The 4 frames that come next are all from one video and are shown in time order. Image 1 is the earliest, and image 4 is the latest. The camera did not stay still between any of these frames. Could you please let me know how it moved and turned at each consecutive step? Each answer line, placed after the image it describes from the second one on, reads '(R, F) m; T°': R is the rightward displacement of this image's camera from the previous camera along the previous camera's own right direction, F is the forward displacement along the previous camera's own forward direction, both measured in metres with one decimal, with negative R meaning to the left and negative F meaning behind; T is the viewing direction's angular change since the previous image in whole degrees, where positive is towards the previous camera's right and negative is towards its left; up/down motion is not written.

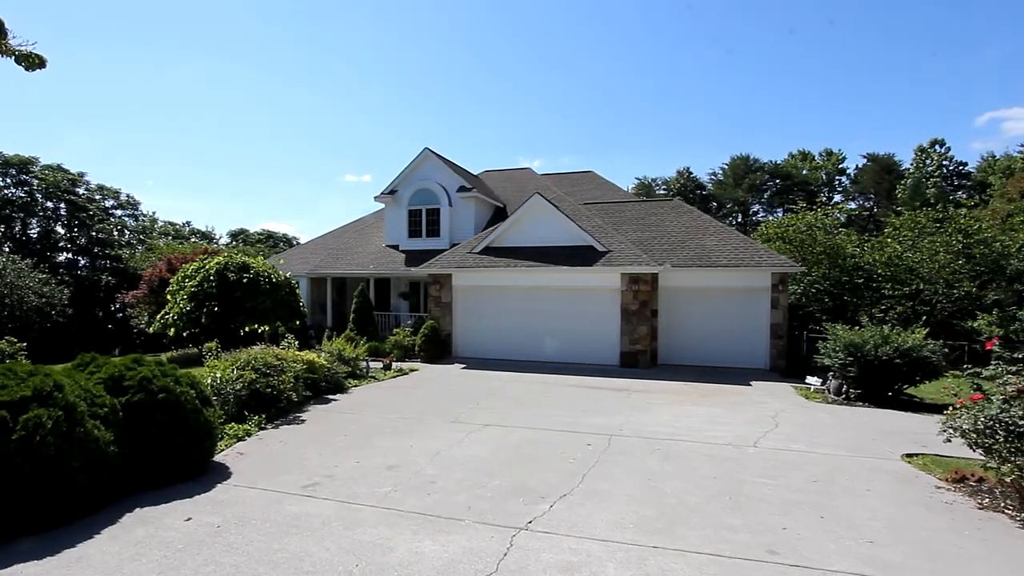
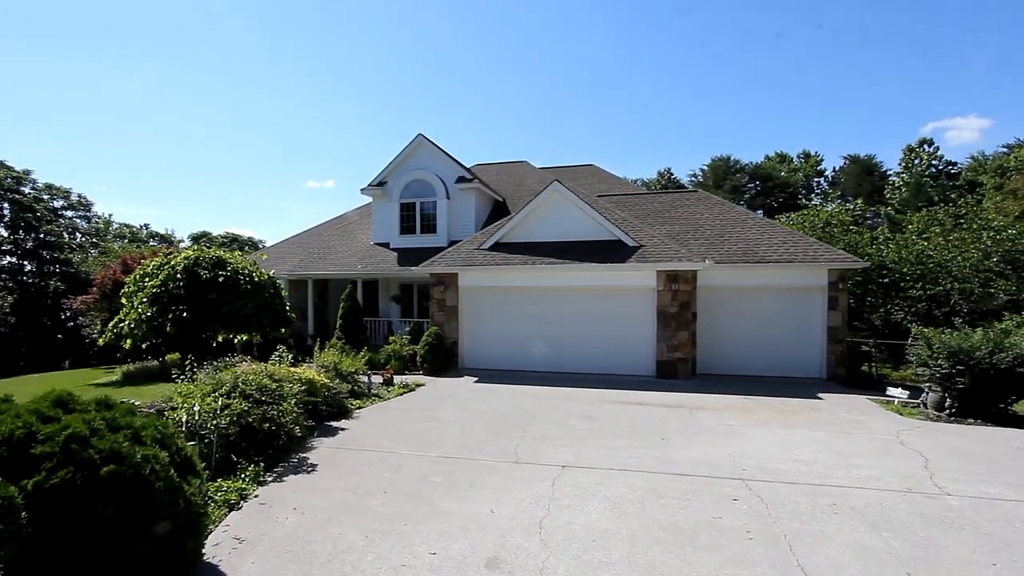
(-1.2, +2.1) m; +3°
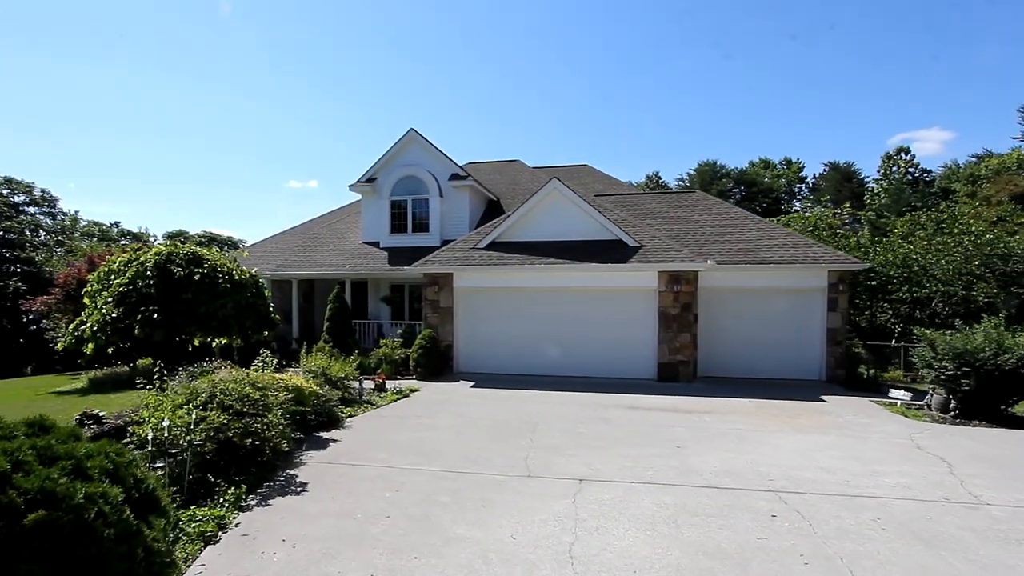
(-0.3, +0.5) m; +2°
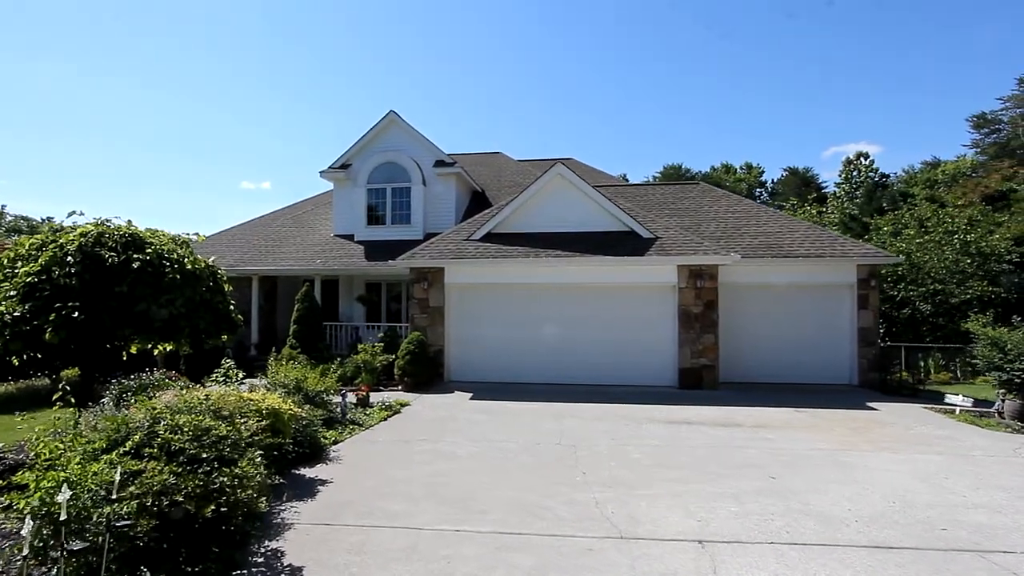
(-0.9, +1.7) m; +4°
